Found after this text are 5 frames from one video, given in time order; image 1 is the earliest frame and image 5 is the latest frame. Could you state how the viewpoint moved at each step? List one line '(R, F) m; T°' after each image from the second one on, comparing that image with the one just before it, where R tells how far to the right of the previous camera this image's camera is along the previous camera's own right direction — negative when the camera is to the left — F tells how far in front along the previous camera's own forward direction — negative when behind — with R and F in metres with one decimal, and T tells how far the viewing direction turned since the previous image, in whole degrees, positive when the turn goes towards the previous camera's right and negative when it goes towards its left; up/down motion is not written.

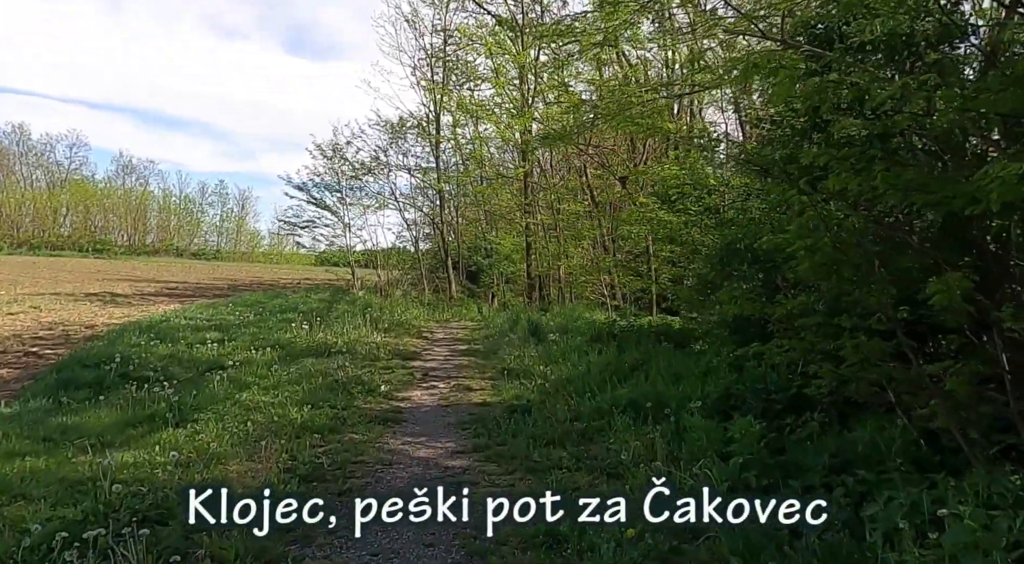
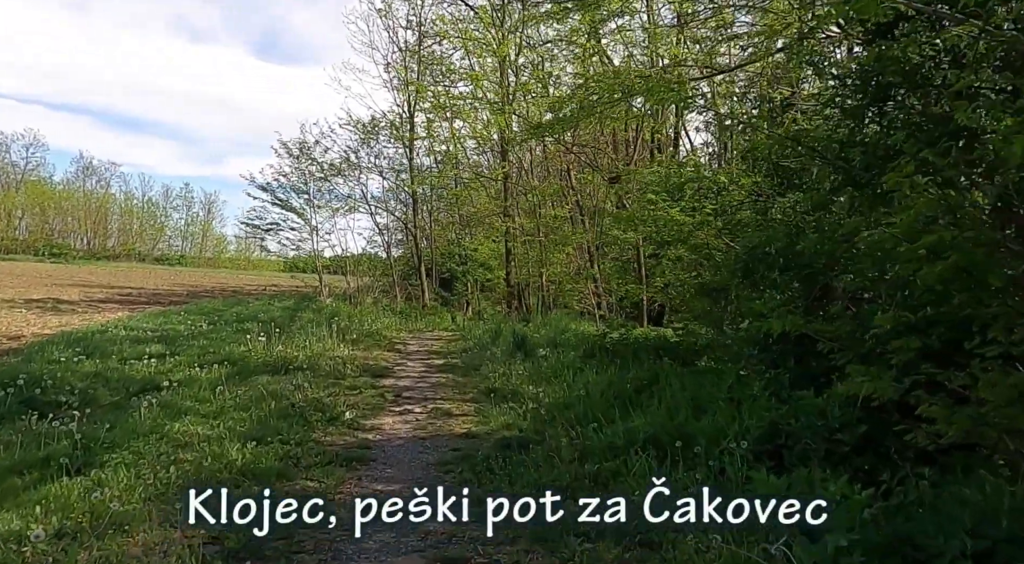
(-0.1, +1.2) m; +2°
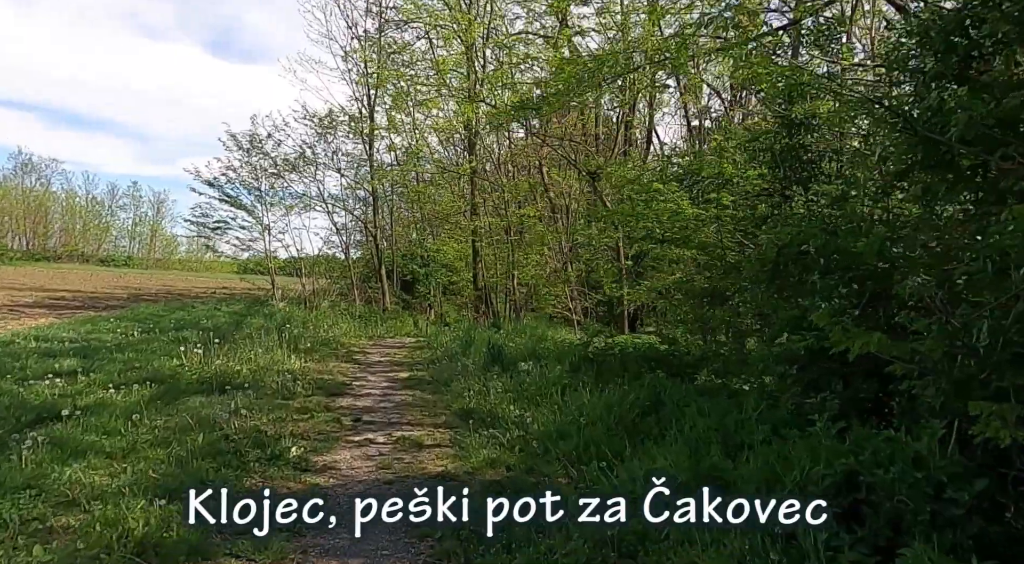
(-0.2, +1.2) m; +3°
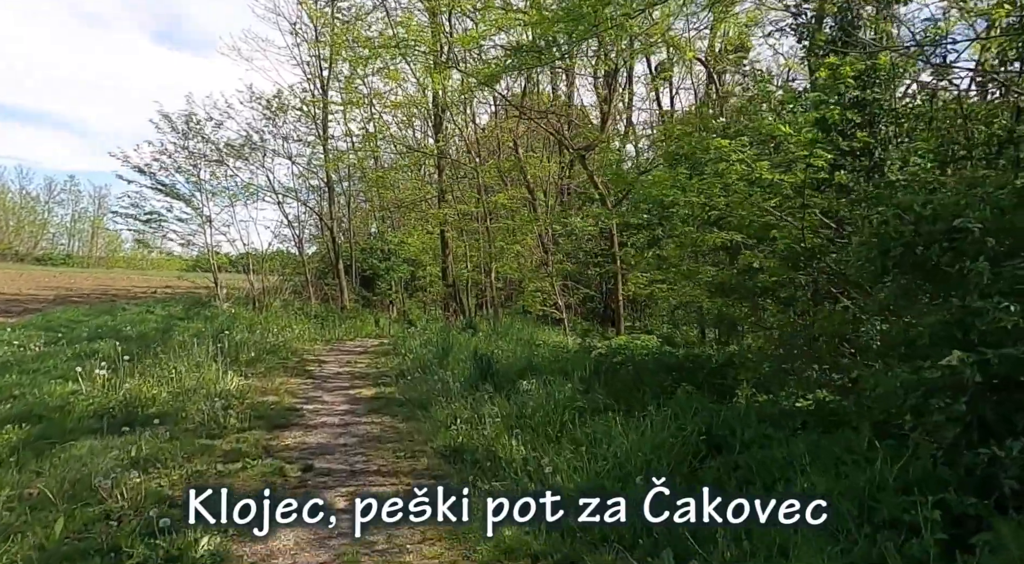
(-0.3, +1.8) m; +3°
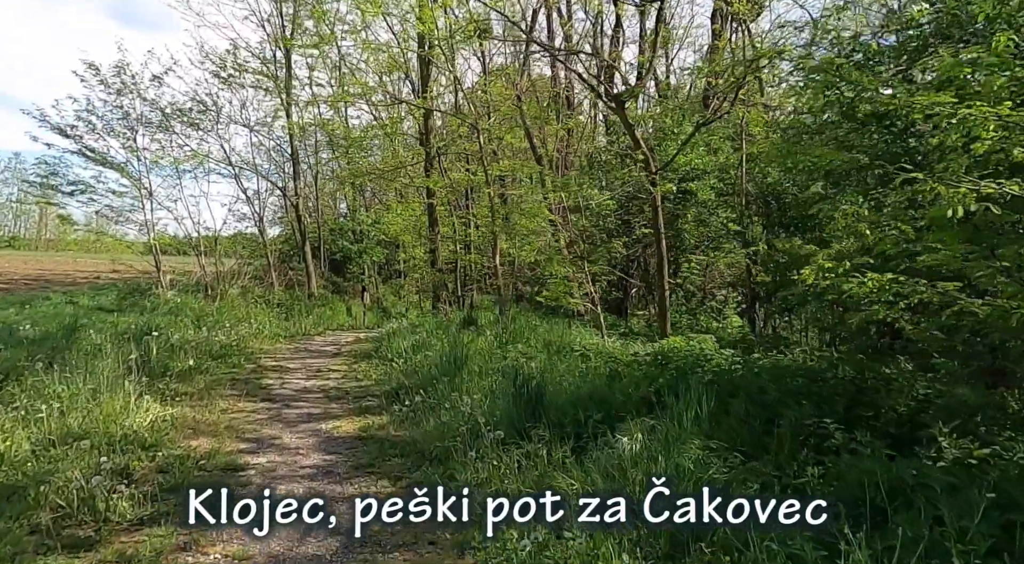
(-0.6, +2.6) m; +2°
